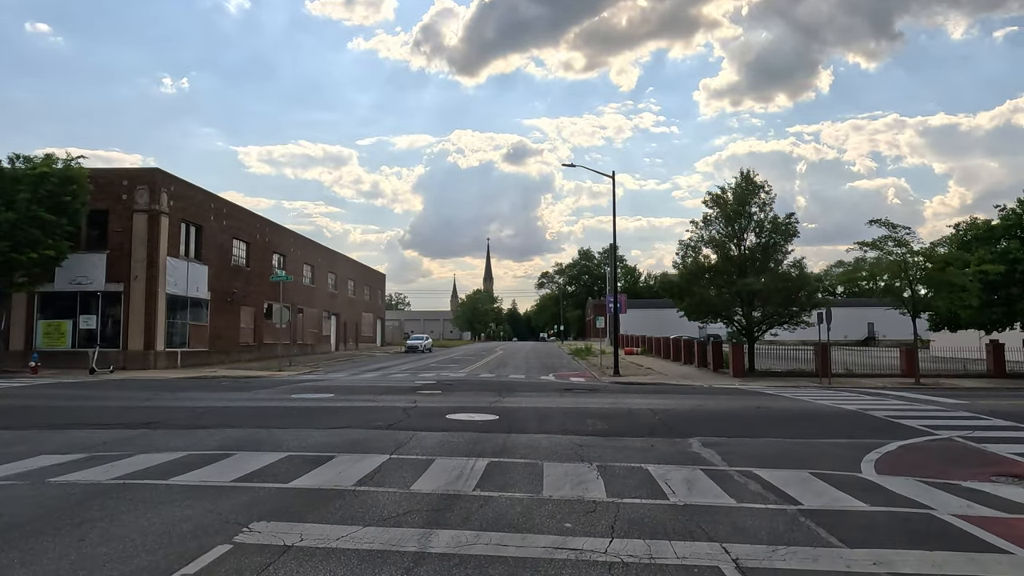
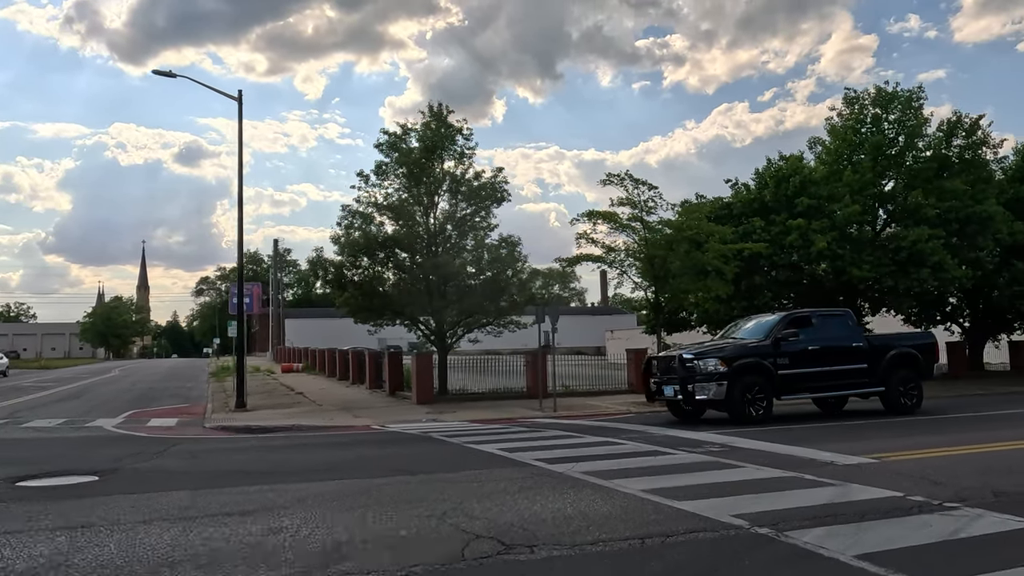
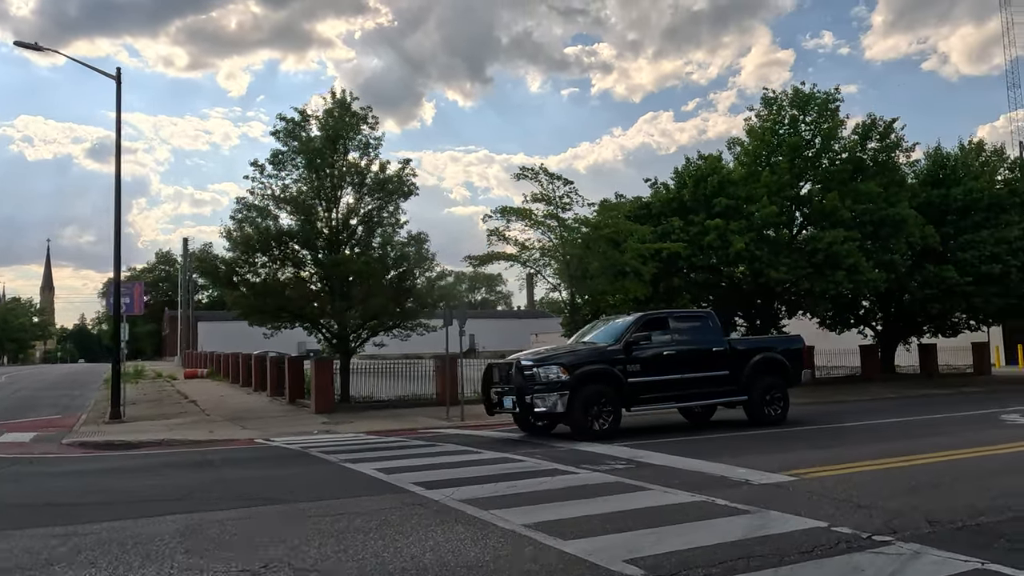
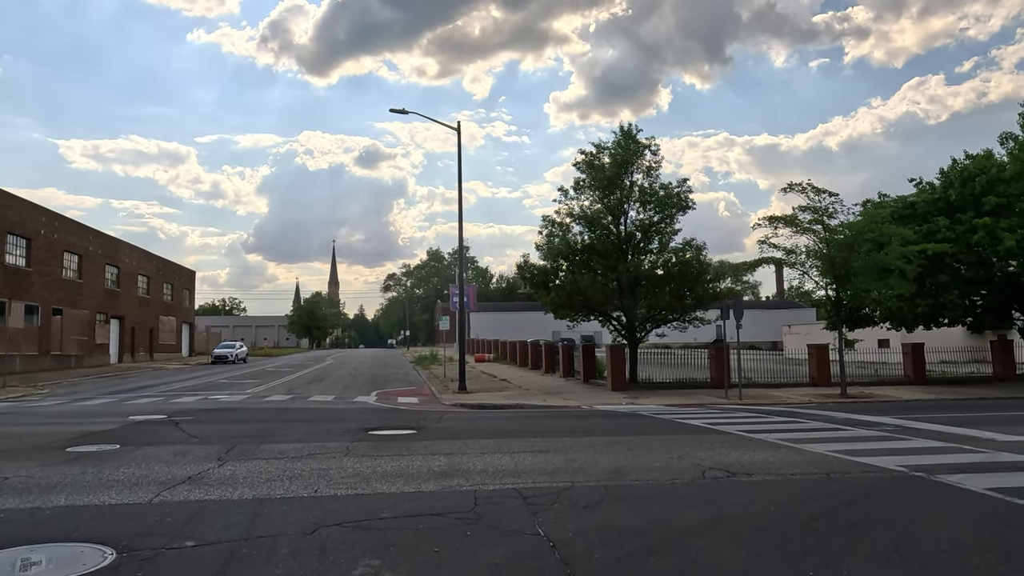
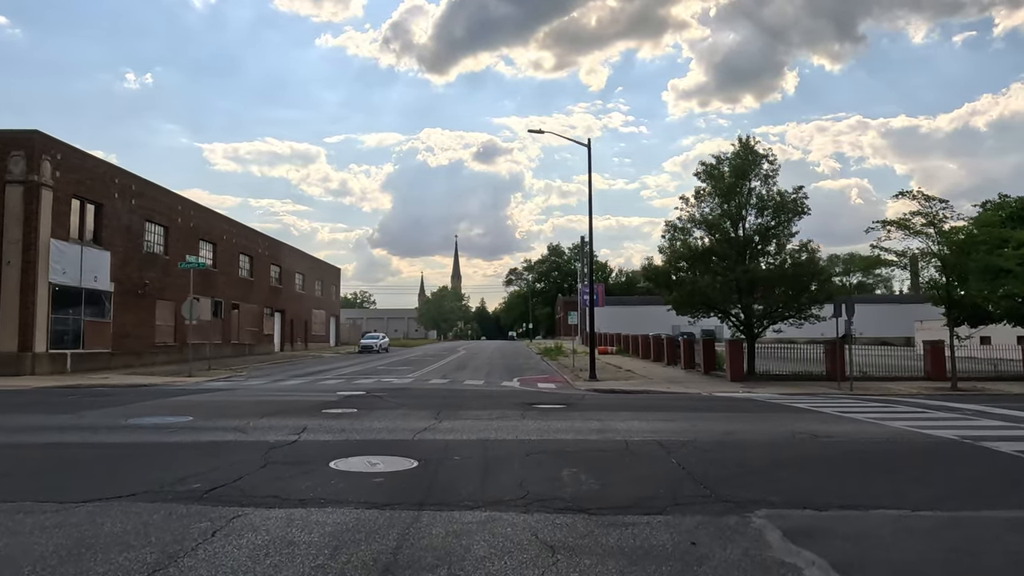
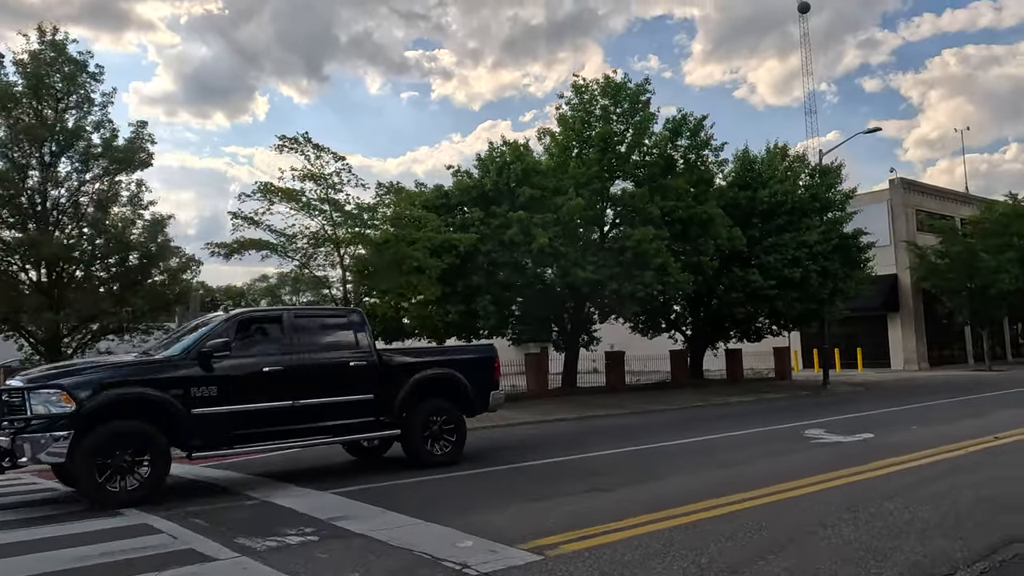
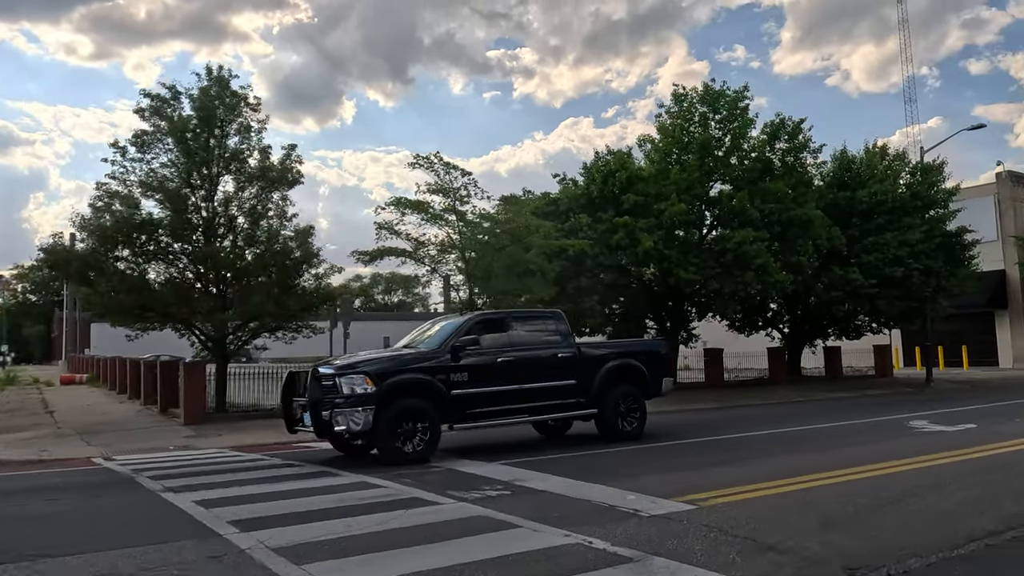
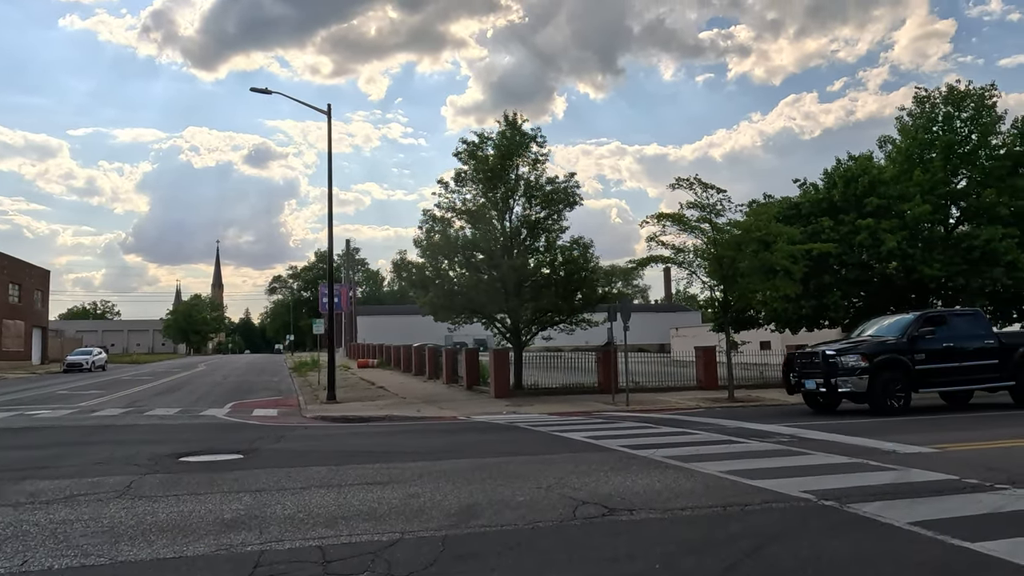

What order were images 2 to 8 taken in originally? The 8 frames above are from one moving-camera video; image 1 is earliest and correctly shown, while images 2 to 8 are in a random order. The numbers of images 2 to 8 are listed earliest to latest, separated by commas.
5, 4, 8, 2, 3, 7, 6
